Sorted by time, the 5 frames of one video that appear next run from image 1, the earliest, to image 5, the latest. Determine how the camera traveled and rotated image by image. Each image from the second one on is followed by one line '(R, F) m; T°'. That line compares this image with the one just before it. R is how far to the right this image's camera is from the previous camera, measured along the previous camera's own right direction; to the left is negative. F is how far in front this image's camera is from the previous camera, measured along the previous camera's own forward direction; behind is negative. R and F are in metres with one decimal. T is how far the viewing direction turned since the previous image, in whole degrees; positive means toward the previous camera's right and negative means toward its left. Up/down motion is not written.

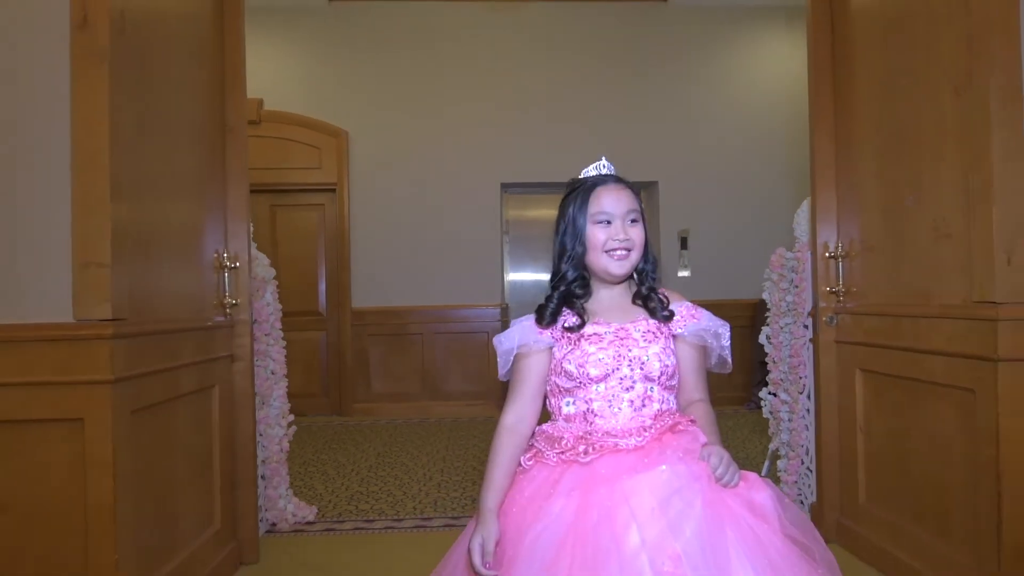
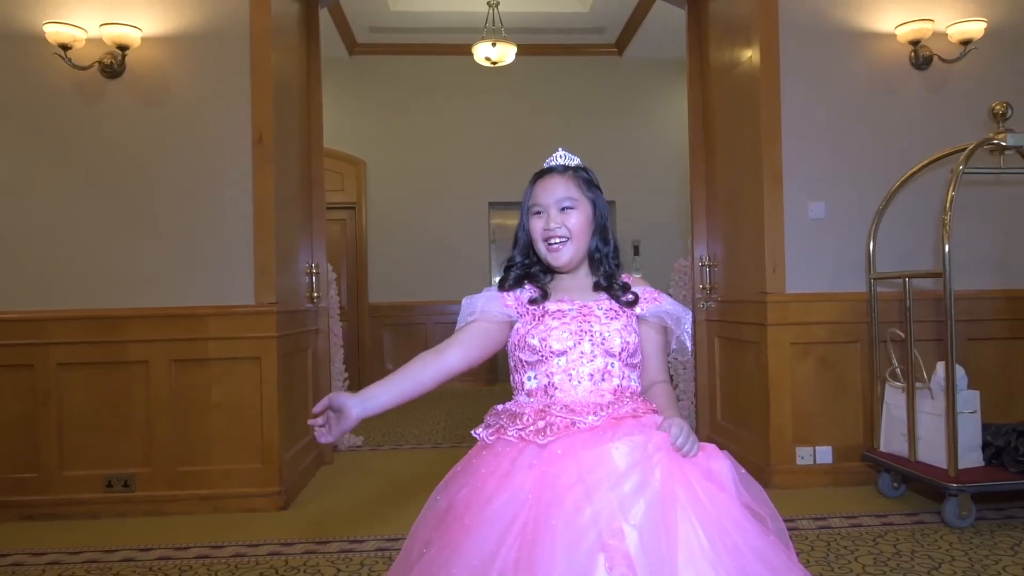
(0.0, -1.6) m; +1°
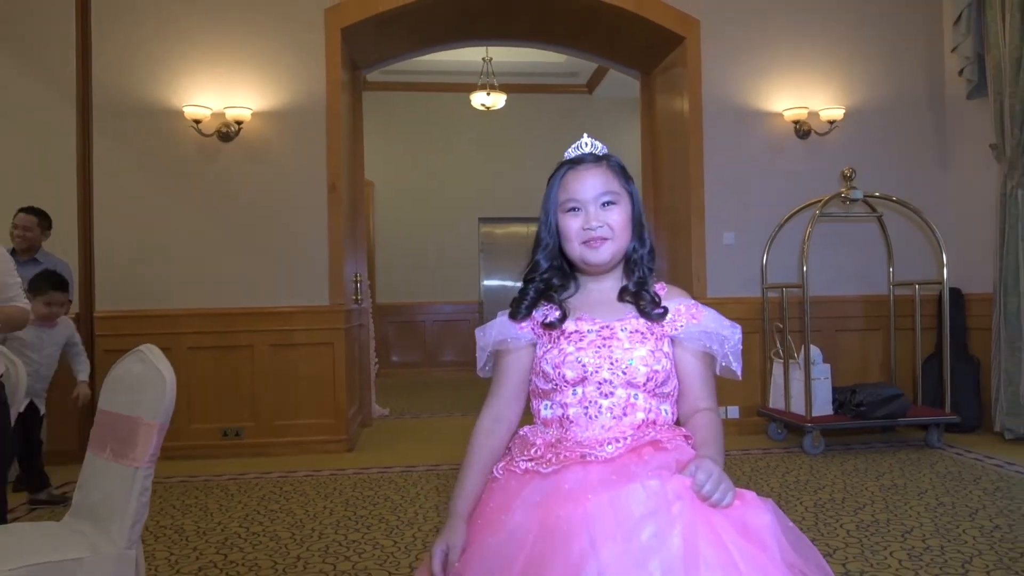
(-0.2, -1.4) m; +3°
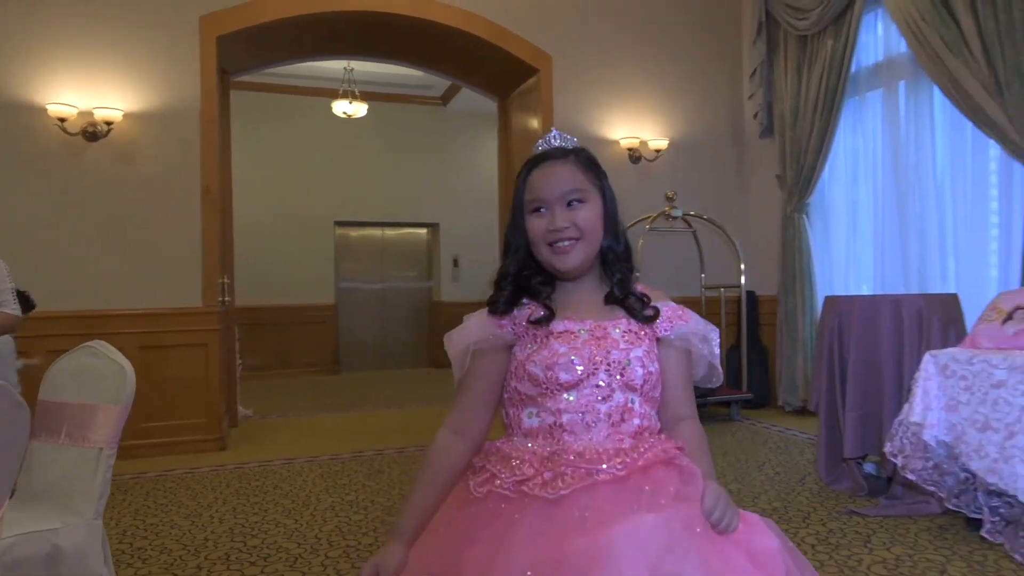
(-0.3, -0.5) m; +13°
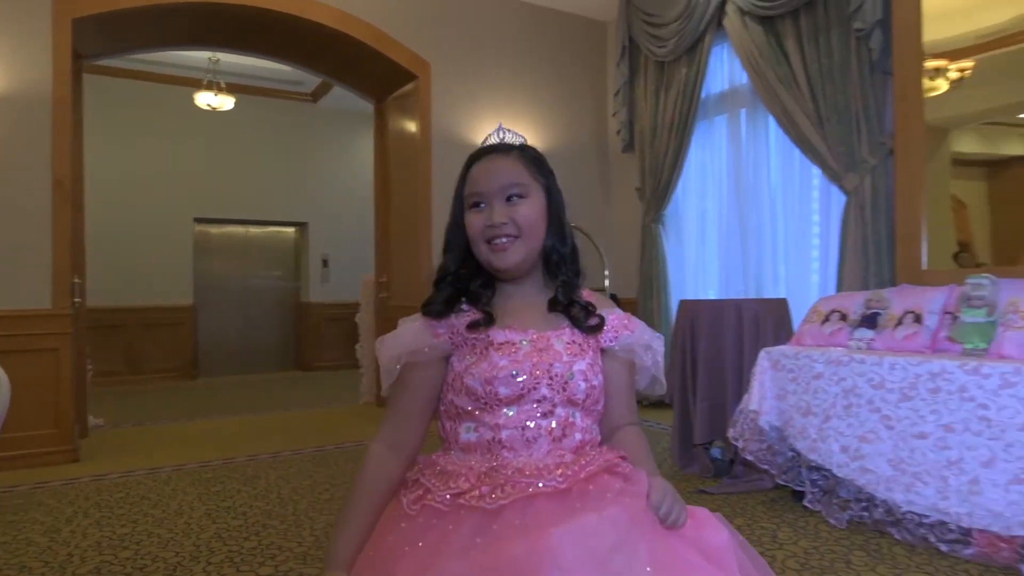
(-0.1, -0.2) m; +11°
